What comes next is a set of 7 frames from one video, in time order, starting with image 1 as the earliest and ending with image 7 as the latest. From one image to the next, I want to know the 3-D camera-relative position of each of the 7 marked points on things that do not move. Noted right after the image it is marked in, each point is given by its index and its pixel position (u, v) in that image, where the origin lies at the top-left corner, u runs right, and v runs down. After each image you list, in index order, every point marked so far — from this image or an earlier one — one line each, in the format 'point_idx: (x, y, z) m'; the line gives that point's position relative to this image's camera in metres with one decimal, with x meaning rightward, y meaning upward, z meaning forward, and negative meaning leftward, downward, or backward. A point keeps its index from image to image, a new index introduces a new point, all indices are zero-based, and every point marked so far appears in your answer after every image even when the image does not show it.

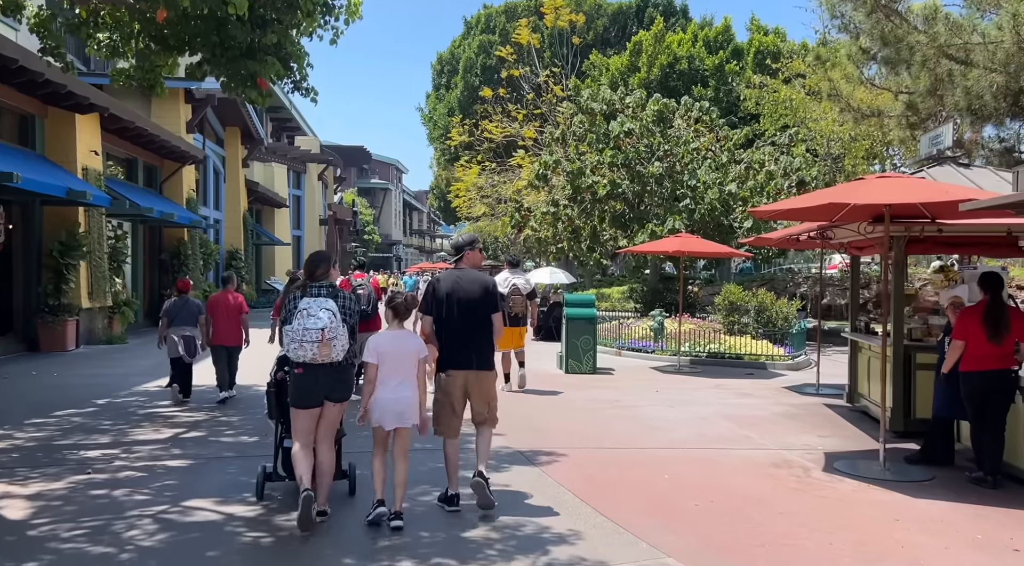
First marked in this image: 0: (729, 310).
0: (+4.2, -0.5, +17.4) m
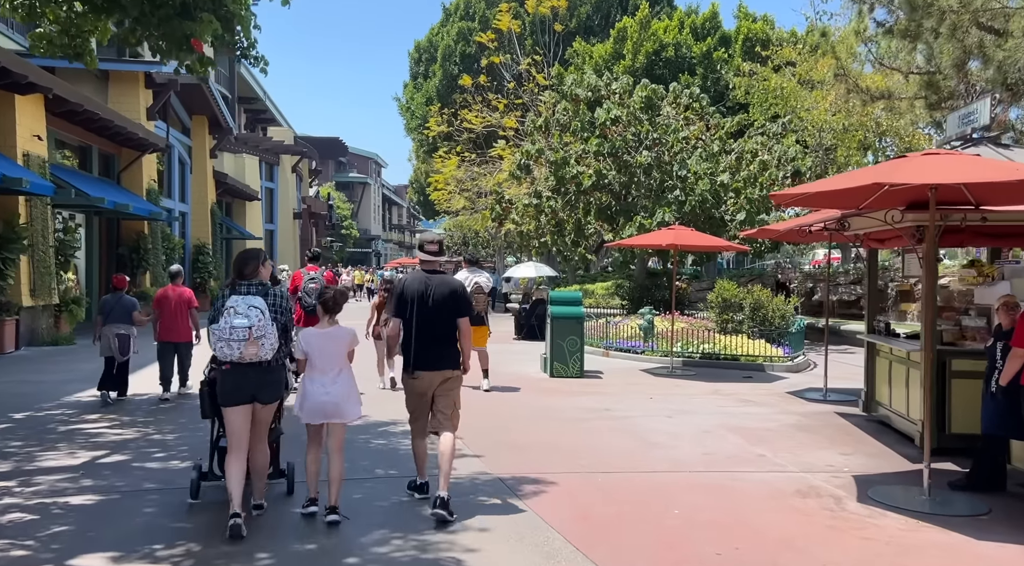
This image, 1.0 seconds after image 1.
0: (+3.8, -0.5, +16.3) m
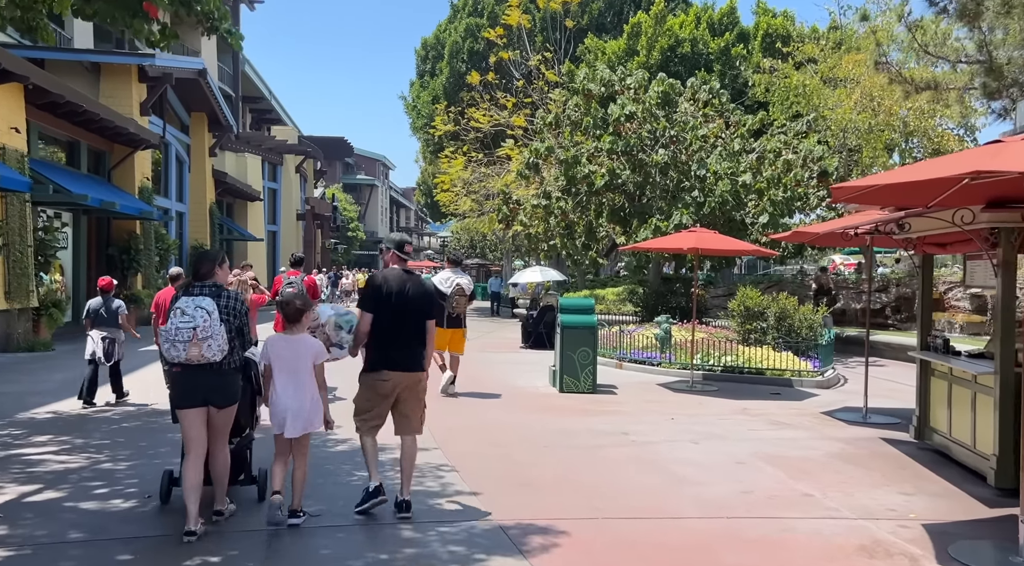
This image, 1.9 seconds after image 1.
0: (+3.9, -0.6, +15.2) m
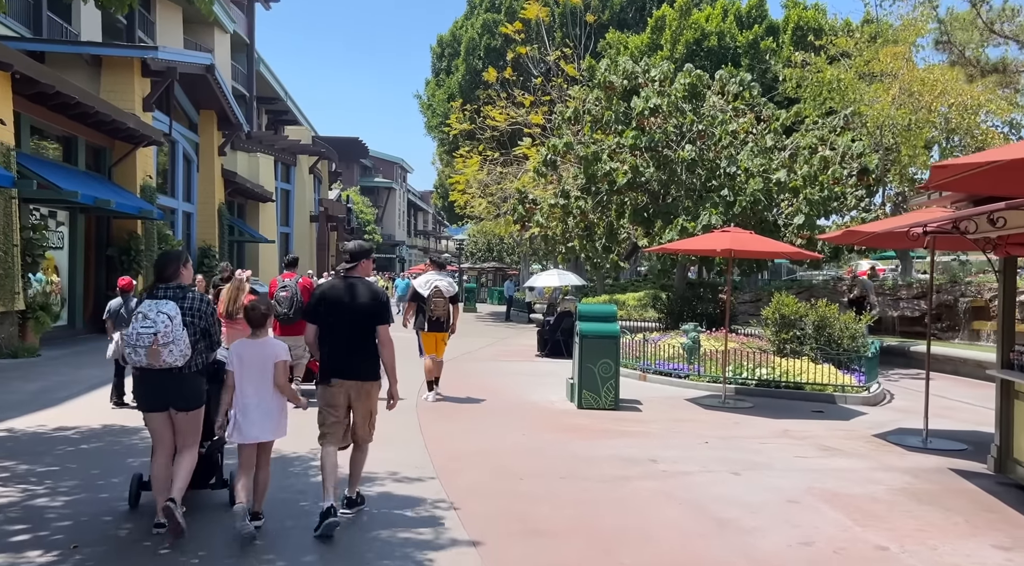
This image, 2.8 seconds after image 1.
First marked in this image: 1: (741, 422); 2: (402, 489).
0: (+4.1, -0.7, +13.9) m
1: (+2.6, -1.6, +10.1) m
2: (-0.8, -1.6, +6.8) m
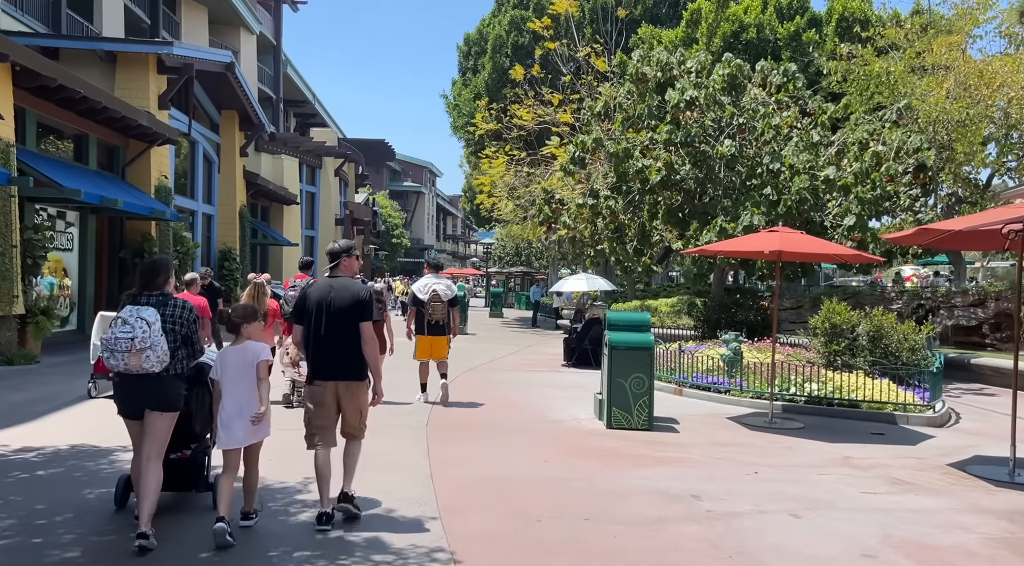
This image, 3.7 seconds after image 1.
0: (+4.5, -0.7, +12.7) m
1: (+2.8, -1.6, +9.0) m
2: (-0.7, -1.6, +5.8) m
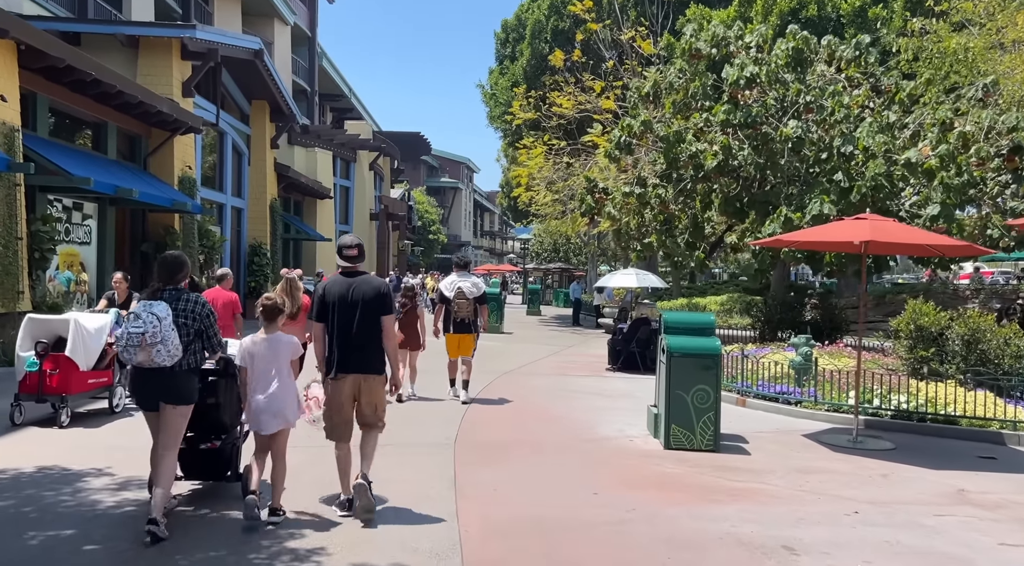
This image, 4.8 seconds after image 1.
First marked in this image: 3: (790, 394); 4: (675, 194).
0: (+5.0, -0.7, +11.2) m
1: (+3.1, -1.6, +7.5) m
2: (-0.5, -1.6, +4.4) m
3: (+3.3, -1.3, +10.8) m
4: (+2.8, +1.5, +15.6) m
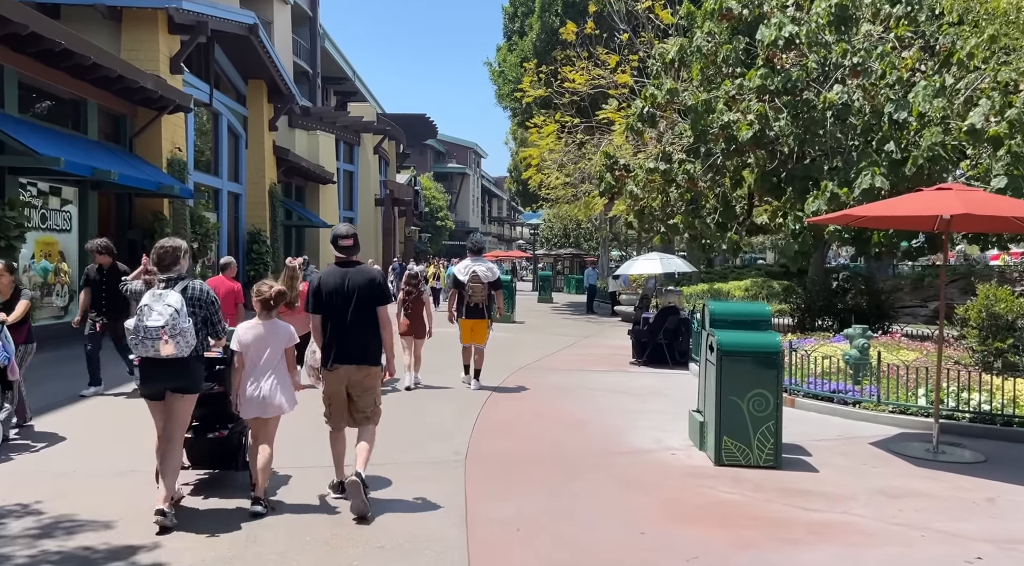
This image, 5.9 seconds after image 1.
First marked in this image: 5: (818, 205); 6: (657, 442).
0: (+5.2, -0.5, +9.8) m
1: (+3.3, -1.5, +6.1) m
2: (-0.4, -1.5, +3.1) m
3: (+3.5, -1.2, +9.5) m
4: (+3.0, +1.8, +14.2) m
5: (+4.1, +1.0, +12.3) m
6: (+1.2, -1.4, +7.5) m
